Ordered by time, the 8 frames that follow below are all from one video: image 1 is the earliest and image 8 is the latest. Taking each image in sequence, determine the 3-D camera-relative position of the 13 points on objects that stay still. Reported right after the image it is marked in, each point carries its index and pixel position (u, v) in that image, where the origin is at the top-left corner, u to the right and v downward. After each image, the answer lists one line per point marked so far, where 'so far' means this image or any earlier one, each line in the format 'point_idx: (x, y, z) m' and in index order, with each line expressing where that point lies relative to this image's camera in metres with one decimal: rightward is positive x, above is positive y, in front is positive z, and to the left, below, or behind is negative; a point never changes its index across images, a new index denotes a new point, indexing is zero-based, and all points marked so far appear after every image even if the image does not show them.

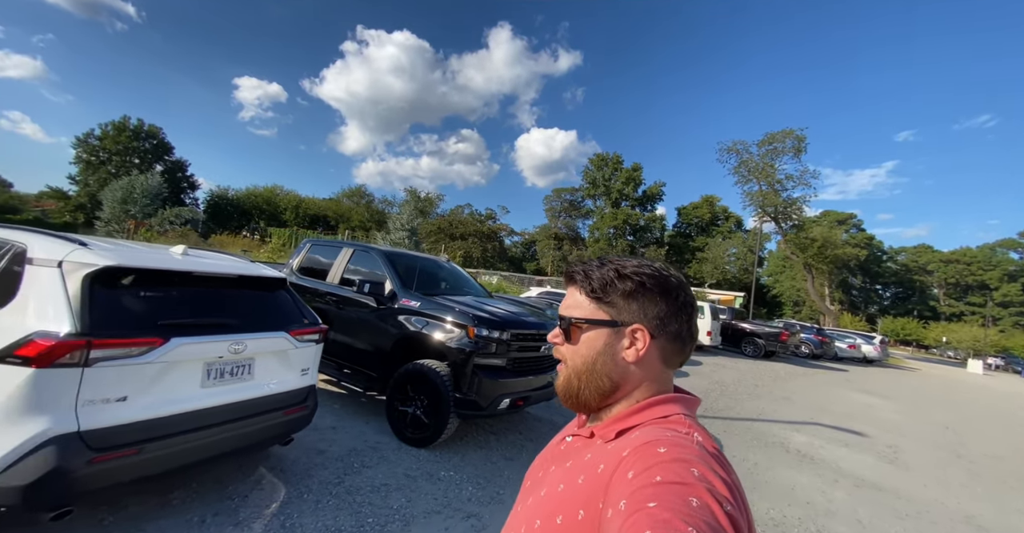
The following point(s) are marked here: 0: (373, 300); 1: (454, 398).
0: (-1.6, -0.4, +4.4) m
1: (-0.6, -1.3, +3.8) m
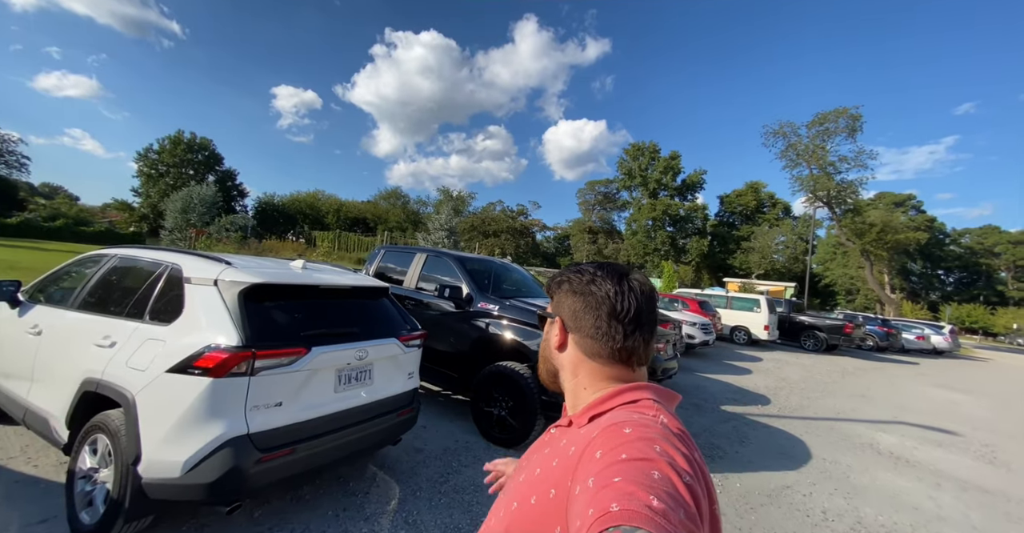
0: (-0.7, -0.4, +4.6) m
1: (+0.3, -1.3, +3.8) m
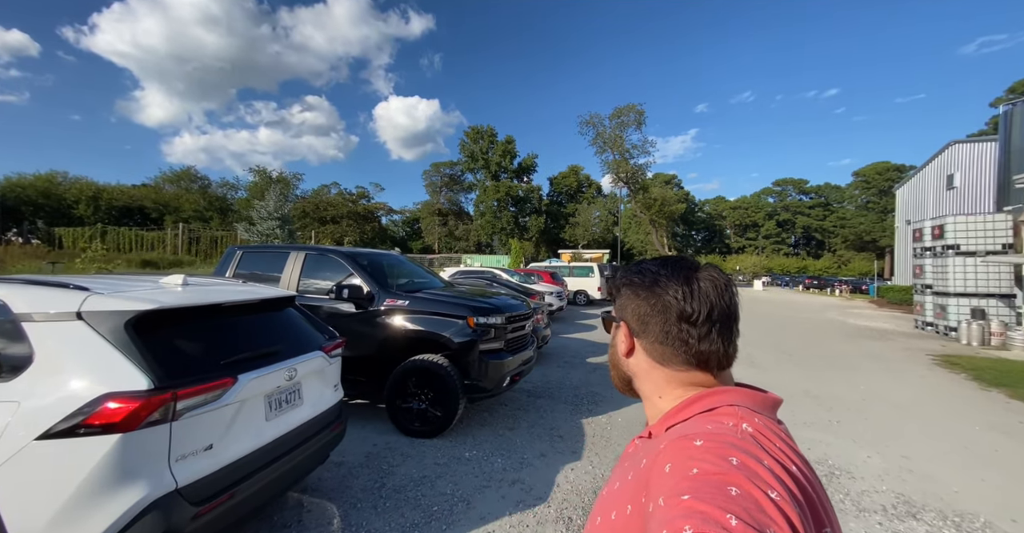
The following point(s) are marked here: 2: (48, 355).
0: (-1.8, -0.4, +4.3) m
1: (-0.5, -1.2, +4.0) m
2: (-2.0, -0.4, +1.7) m
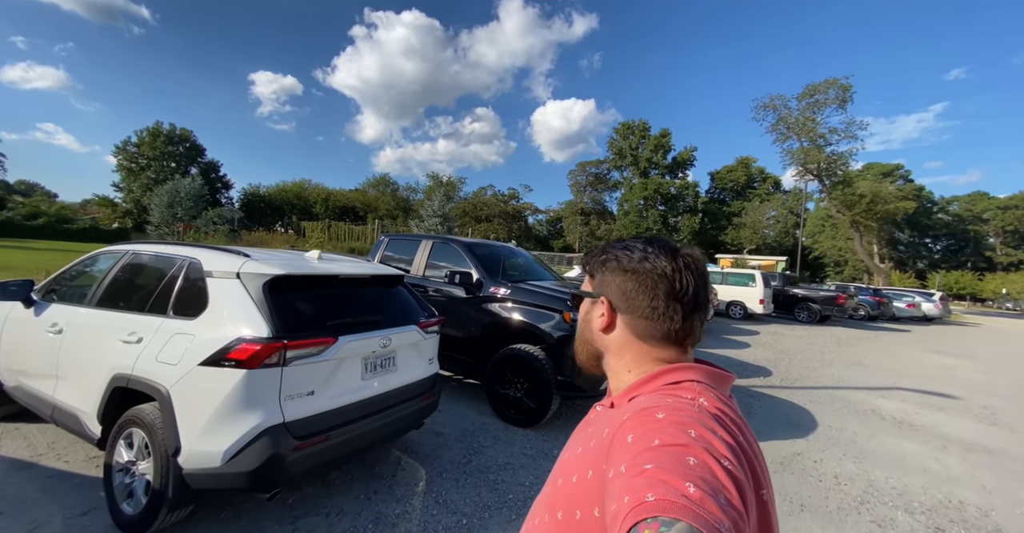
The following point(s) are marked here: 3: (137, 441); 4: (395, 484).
0: (-0.6, -0.3, +4.6) m
1: (+0.4, -1.1, +3.9) m
2: (-1.7, -0.2, +2.3) m
3: (-2.1, -1.0, +2.2) m
4: (-0.9, -1.6, +2.9) m
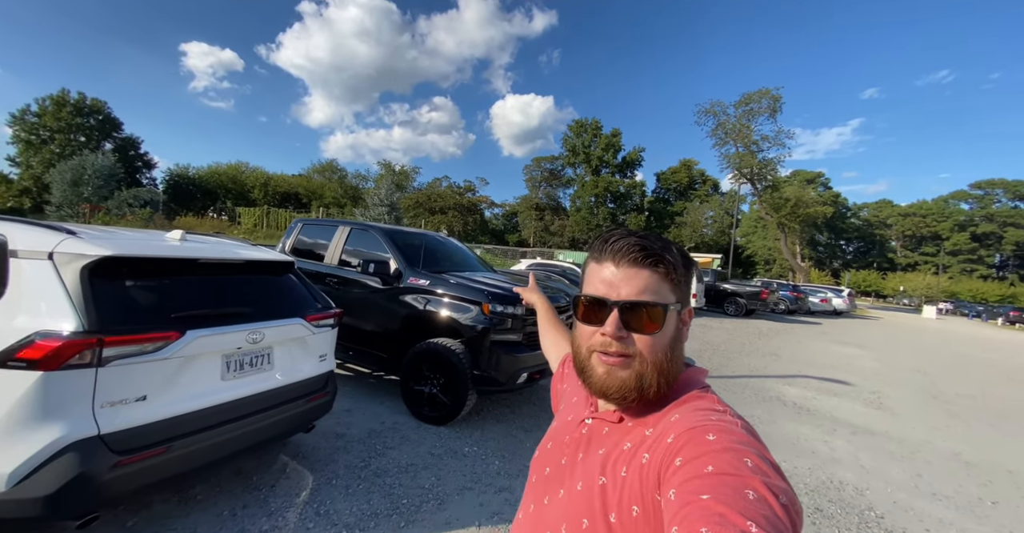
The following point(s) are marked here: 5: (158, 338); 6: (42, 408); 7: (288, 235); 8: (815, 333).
0: (-1.5, -0.1, +4.3) m
1: (-0.4, -1.0, +3.7) m
2: (-2.3, -0.1, +1.8) m
3: (-2.7, -0.9, +1.7) m
4: (-1.6, -1.5, +2.6) m
5: (-1.7, -0.3, +1.9) m
6: (-2.0, -0.6, +1.6) m
7: (-3.0, +0.4, +5.3) m
8: (+10.4, -2.3, +13.6) m
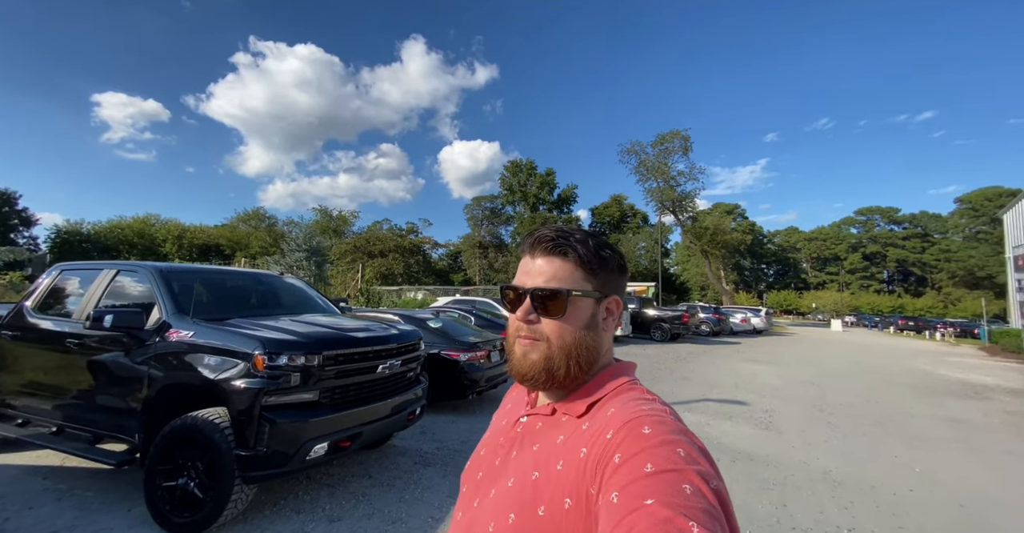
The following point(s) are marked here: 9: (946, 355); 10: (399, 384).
0: (-3.1, -0.6, +3.2) m
1: (-1.9, -1.3, +2.7) m
2: (-3.6, -0.3, +0.7) m
3: (-3.9, -1.1, +0.5) m
4: (-2.9, -1.7, +1.4) m
5: (-3.1, -0.5, +0.8) m
6: (-3.3, -0.8, +0.5) m
7: (-4.8, -0.2, +4.0) m
8: (+7.7, -3.0, +13.7) m
9: (+19.1, -3.9, +17.4) m
10: (-1.1, -1.2, +3.9) m
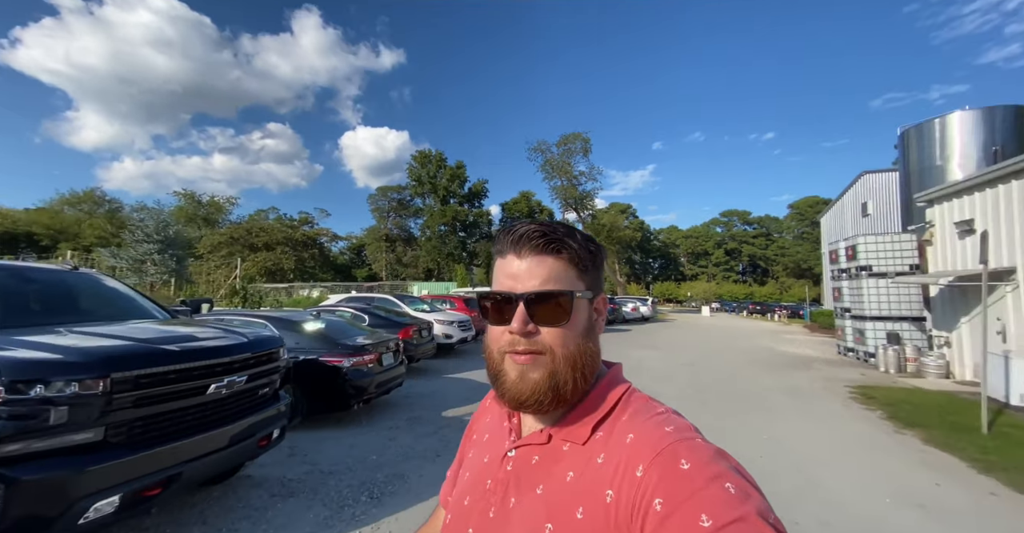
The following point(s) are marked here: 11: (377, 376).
0: (-3.9, -0.5, +2.0) m
1: (-2.6, -1.3, +1.8) m
2: (-3.8, -0.3, -0.6) m
3: (-4.1, -1.1, -0.9) m
4: (-3.3, -1.7, +0.3) m
5: (-3.3, -0.5, -0.3) m
6: (-3.4, -0.8, -0.7) m
7: (-5.7, -0.1, +2.4) m
8: (+4.2, -2.8, +14.8) m
9: (+14.5, -3.6, +21.0) m
10: (-2.1, -1.1, +3.1) m
11: (-1.9, -1.6, +5.4) m
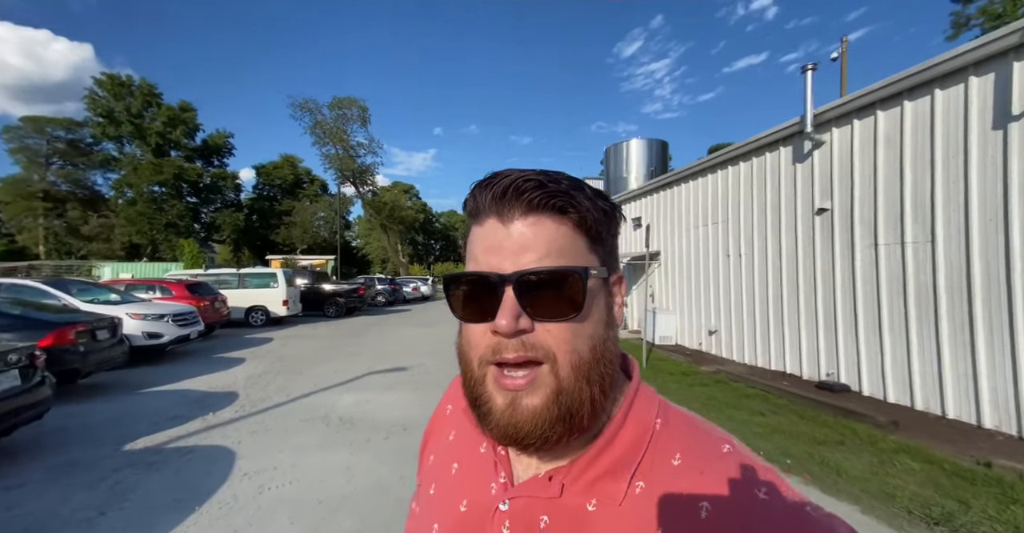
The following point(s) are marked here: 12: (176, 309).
0: (-4.4, -0.4, -0.8) m
1: (-3.2, -1.2, -0.3) m
2: (-3.0, -0.4, -3.0) m
3: (-3.1, -1.1, -3.3) m
4: (-3.0, -1.7, -1.9) m
5: (-2.7, -0.5, -2.5) m
6: (-2.6, -0.8, -2.8) m
7: (-6.1, 0.0, -1.5) m
8: (-4.3, -2.0, +14.3) m
9: (+1.1, -2.4, +25.1) m
10: (-3.5, -0.9, +1.1) m
11: (-4.6, -1.3, +3.1) m
12: (-8.2, -1.0, +9.6) m
